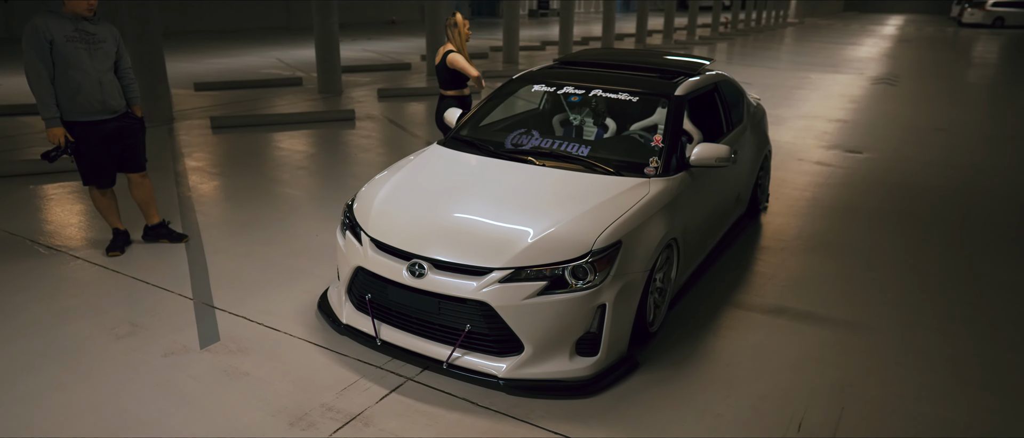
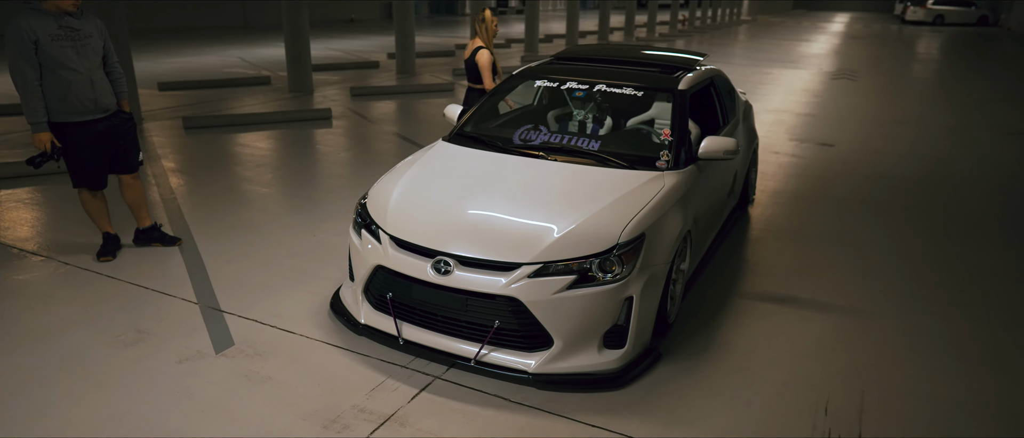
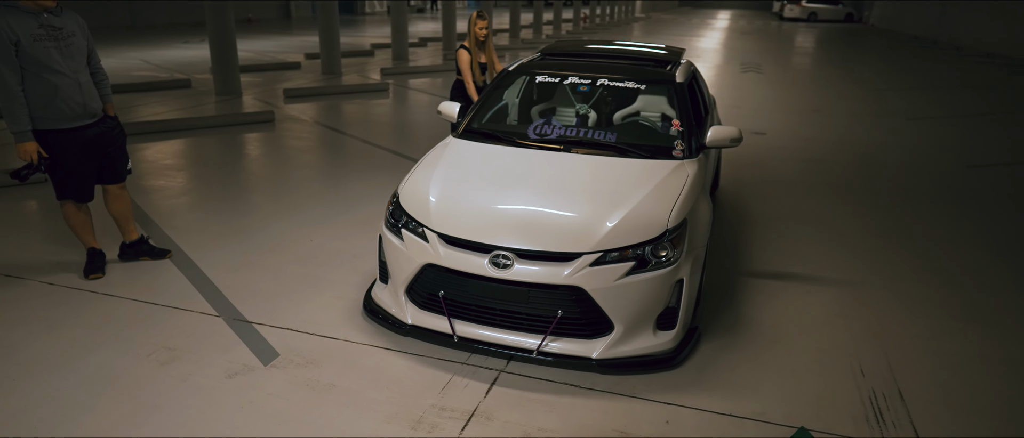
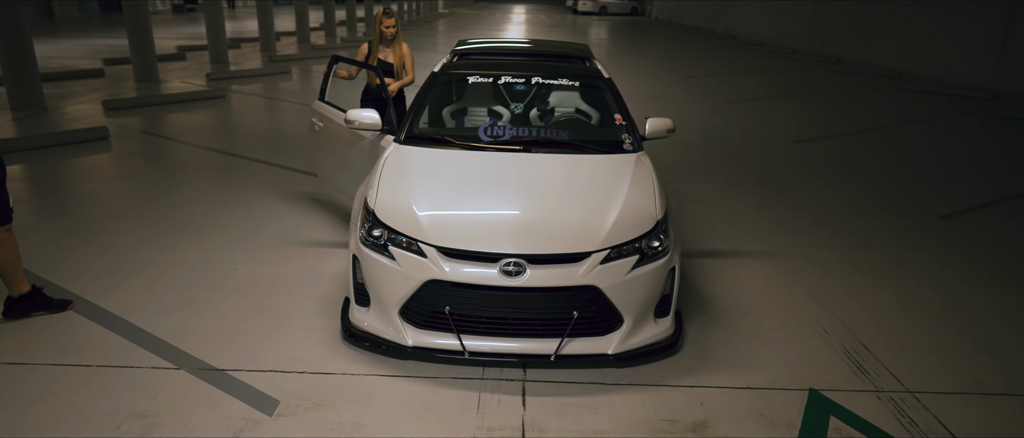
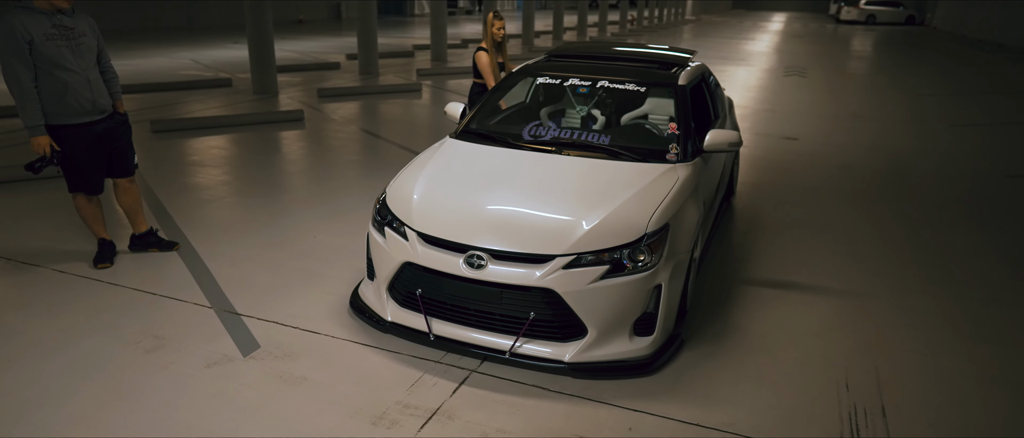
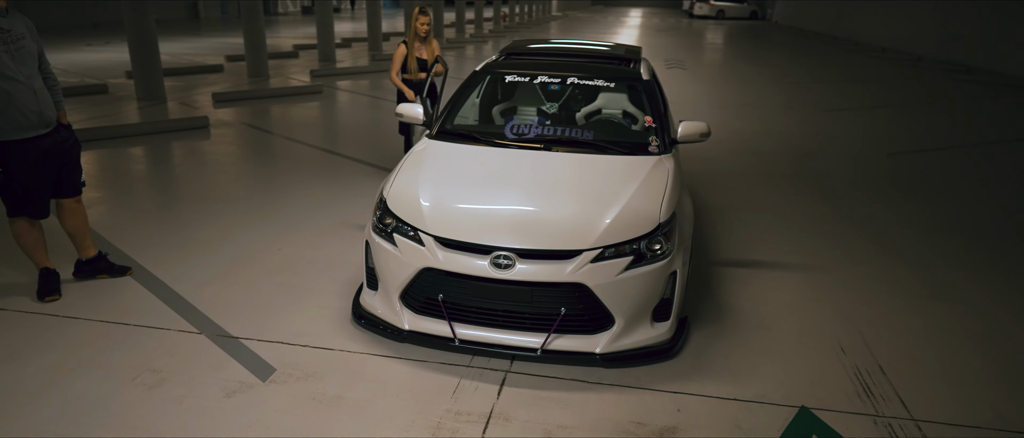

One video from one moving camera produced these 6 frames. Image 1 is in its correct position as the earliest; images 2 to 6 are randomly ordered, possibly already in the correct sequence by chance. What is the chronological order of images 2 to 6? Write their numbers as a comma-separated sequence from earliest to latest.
2, 5, 3, 6, 4
